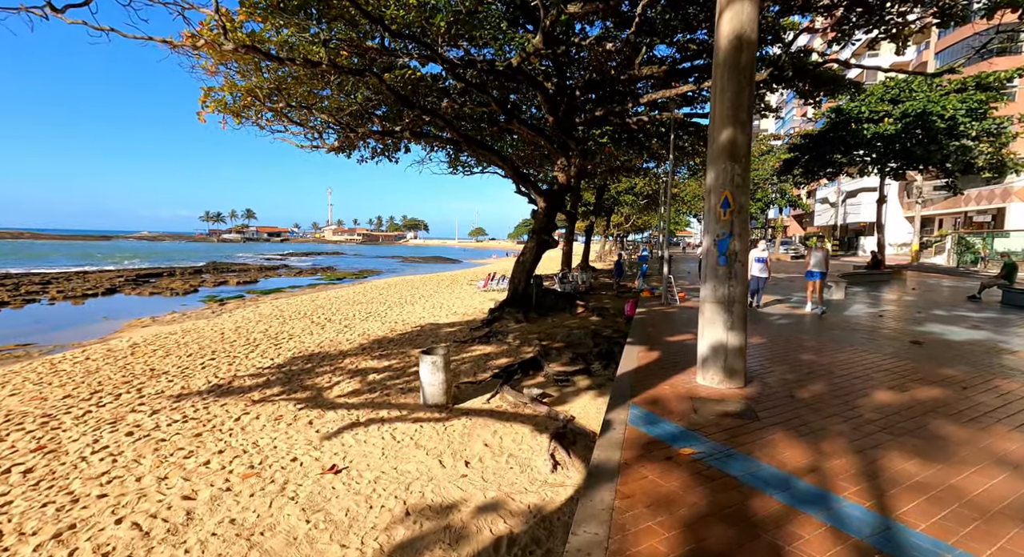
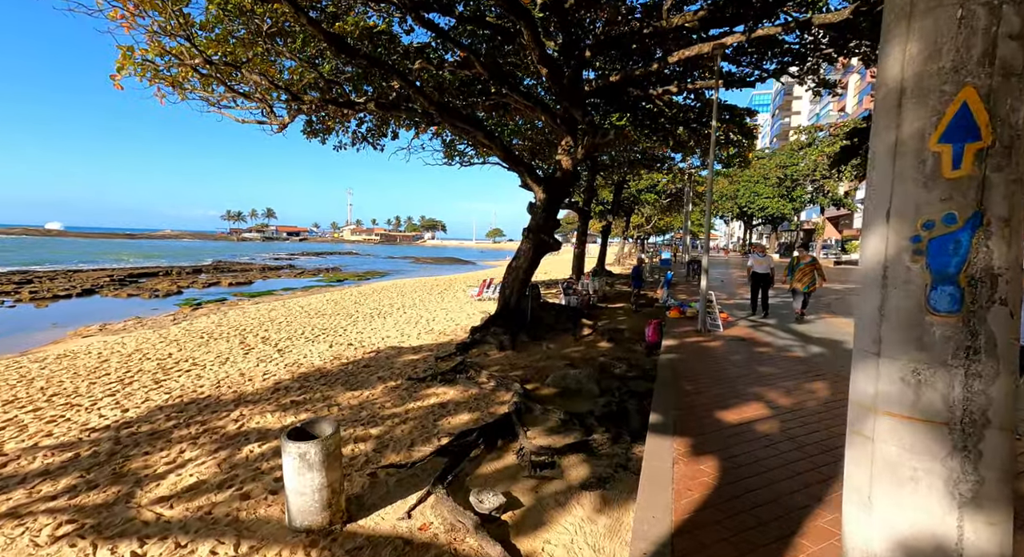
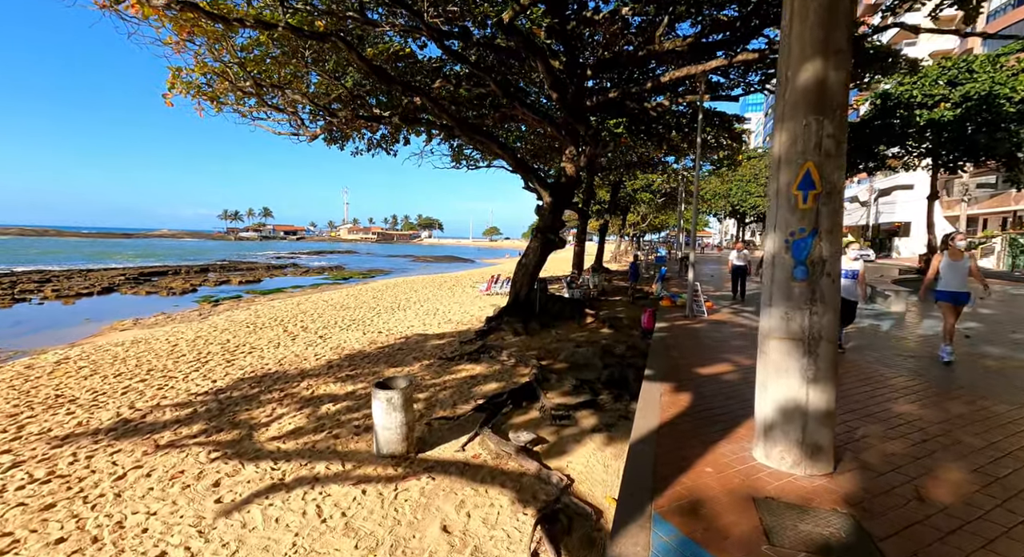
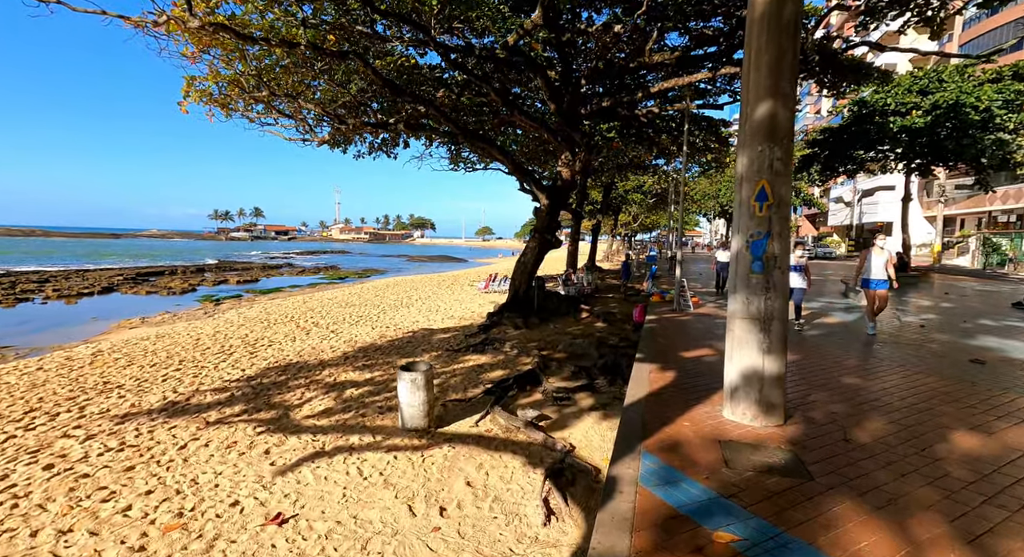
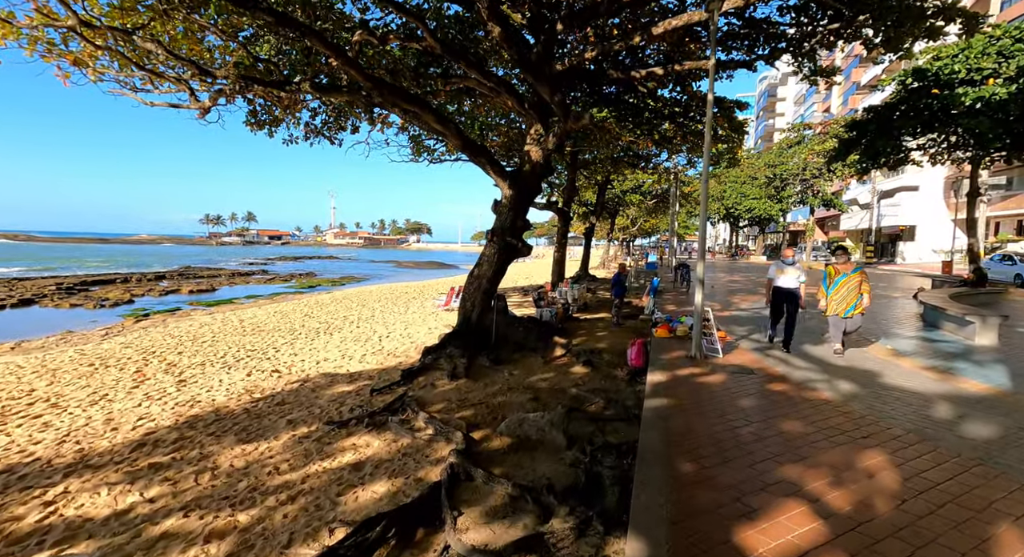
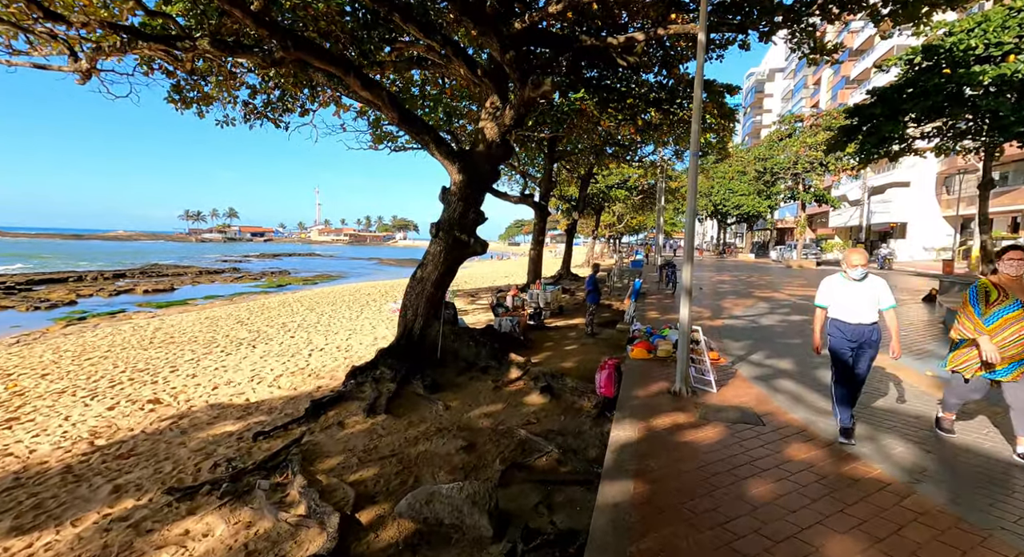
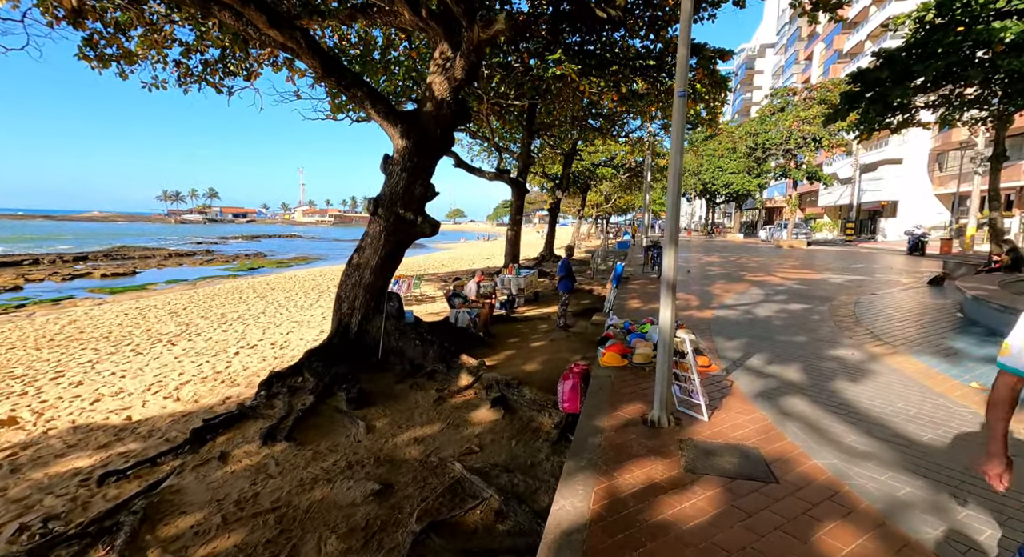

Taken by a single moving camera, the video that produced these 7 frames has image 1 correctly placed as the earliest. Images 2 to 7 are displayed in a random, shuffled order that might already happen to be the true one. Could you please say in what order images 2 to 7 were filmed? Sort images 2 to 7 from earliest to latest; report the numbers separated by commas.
4, 3, 2, 5, 6, 7
